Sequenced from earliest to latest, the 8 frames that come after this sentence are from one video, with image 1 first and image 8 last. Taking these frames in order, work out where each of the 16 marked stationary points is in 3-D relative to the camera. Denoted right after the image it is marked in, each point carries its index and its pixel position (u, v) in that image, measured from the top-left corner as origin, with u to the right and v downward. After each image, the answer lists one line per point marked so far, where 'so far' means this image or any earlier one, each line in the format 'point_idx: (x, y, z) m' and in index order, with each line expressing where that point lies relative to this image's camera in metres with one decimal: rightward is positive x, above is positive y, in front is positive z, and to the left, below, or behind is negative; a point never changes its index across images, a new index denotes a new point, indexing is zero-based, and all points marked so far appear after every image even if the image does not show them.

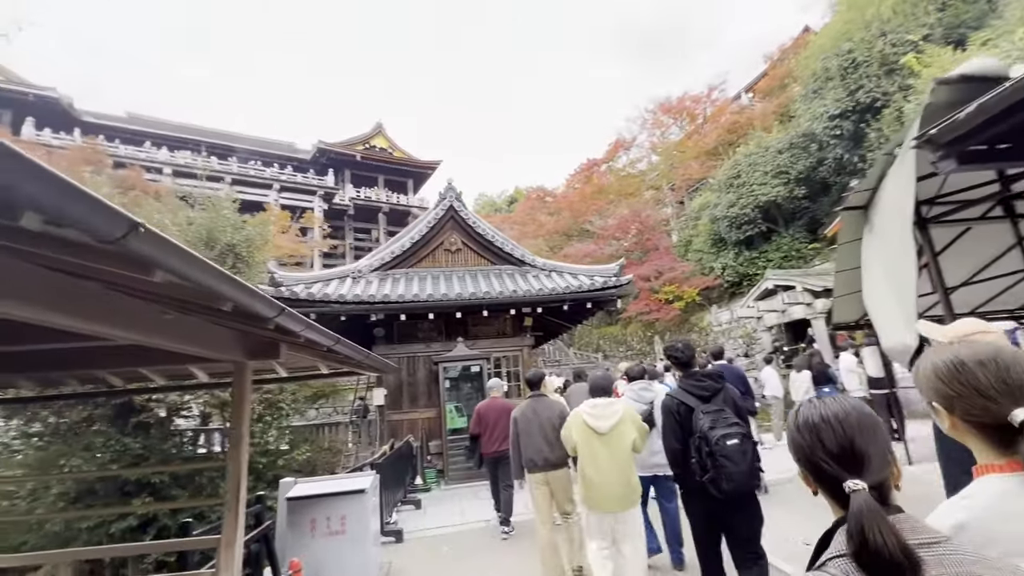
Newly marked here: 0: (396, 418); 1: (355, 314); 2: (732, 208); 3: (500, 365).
0: (-2.0, -2.2, +8.0) m
1: (-2.5, -0.4, +7.6) m
2: (+8.3, +3.1, +17.7) m
3: (-0.2, -1.4, +8.5) m
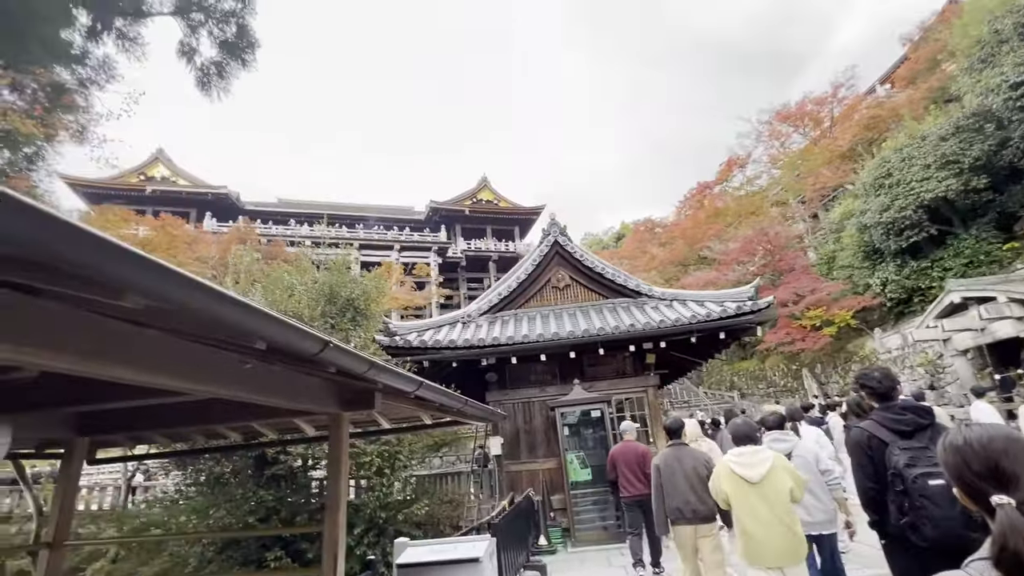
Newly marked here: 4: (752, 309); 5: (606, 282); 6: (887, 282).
0: (0.0, -2.9, +7.5) m
1: (-0.7, -1.1, +7.4) m
2: (+12.0, +2.5, +15.1) m
3: (+1.8, -2.0, +7.7) m
4: (+3.4, -0.3, +6.7) m
5: (+1.7, +0.1, +8.3) m
6: (+12.2, +0.2, +15.4) m
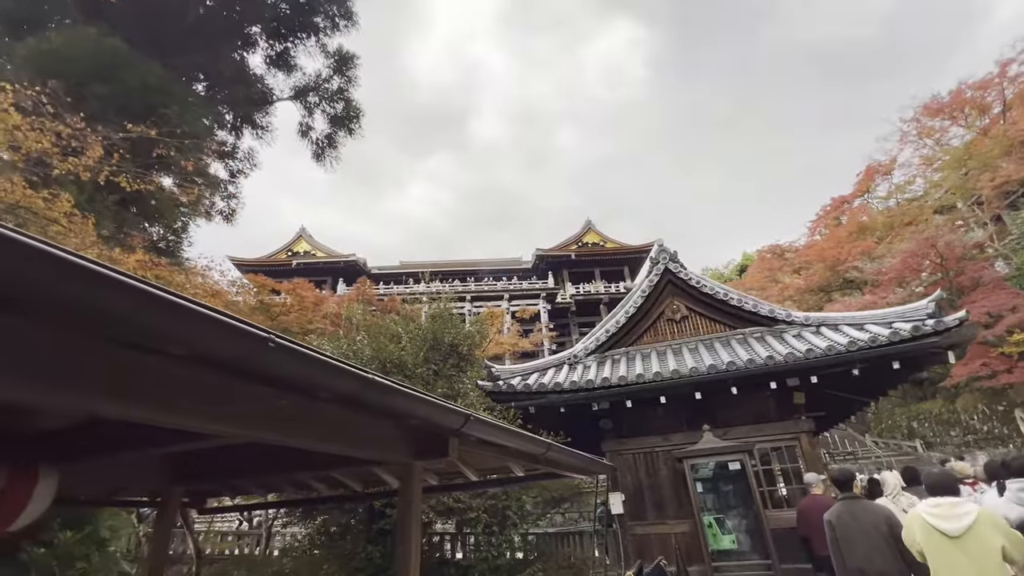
0: (+1.8, -3.4, +6.5) m
1: (+0.9, -1.7, +6.8) m
2: (+14.9, +2.3, +11.6) m
3: (+3.5, -2.3, +6.4) m
4: (+4.7, -0.5, +5.2) m
5: (+3.4, -0.3, +7.3) m
6: (+15.3, -0.1, +11.6) m
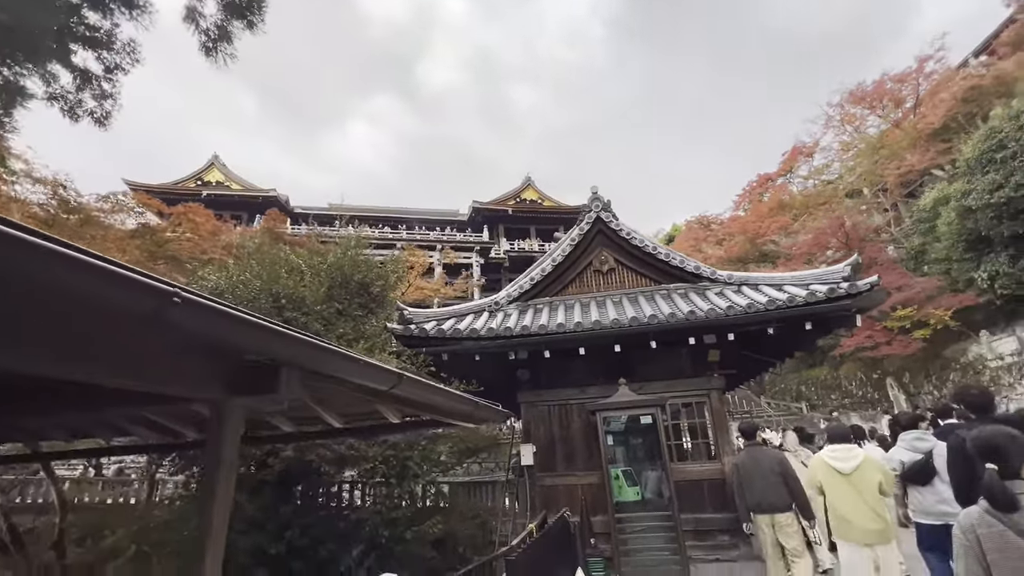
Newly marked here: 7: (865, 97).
0: (+0.5, -2.6, +6.3) m
1: (-0.3, -0.9, +6.4) m
2: (+13.2, +2.7, +12.8) m
3: (+2.3, -1.7, +6.4) m
4: (+3.7, 0.0, +5.2) m
5: (+2.2, +0.3, +7.1) m
6: (+13.4, +0.3, +13.0) m
7: (+14.7, +7.9, +19.6) m
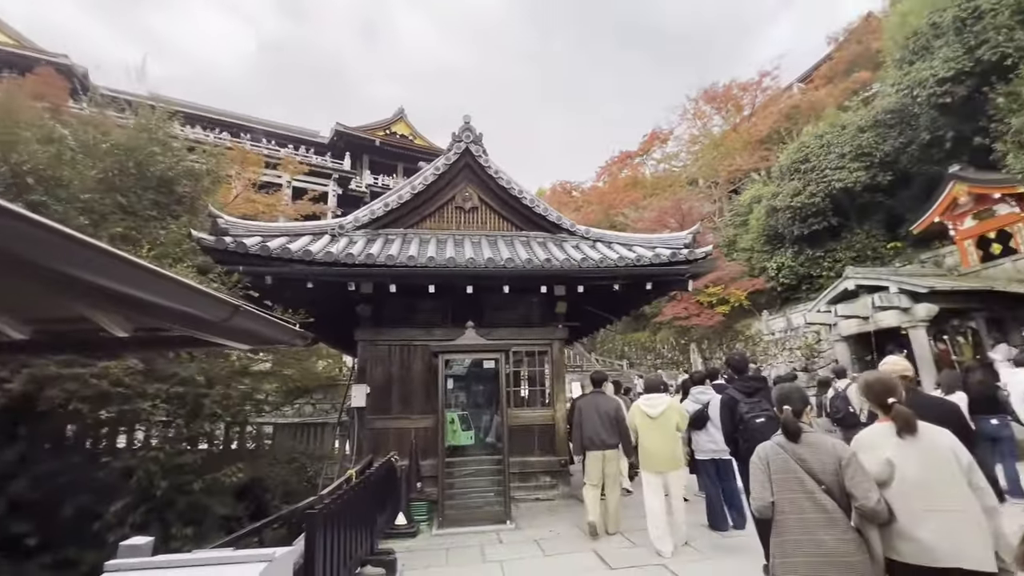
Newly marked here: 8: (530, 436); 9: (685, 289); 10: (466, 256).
0: (-1.7, -1.7, +5.9) m
1: (-2.2, +0.1, +5.5) m
2: (+9.2, +3.0, +15.3) m
3: (+0.1, -1.0, +6.4) m
4: (+2.1, +0.4, +5.6) m
5: (+0.1, +1.1, +6.9) m
6: (+9.1, +0.7, +15.8) m
7: (+9.5, +8.9, +21.8) m
8: (+0.2, -2.0, +6.2) m
9: (+2.2, 0.0, +6.0) m
10: (-0.6, +0.4, +5.8) m
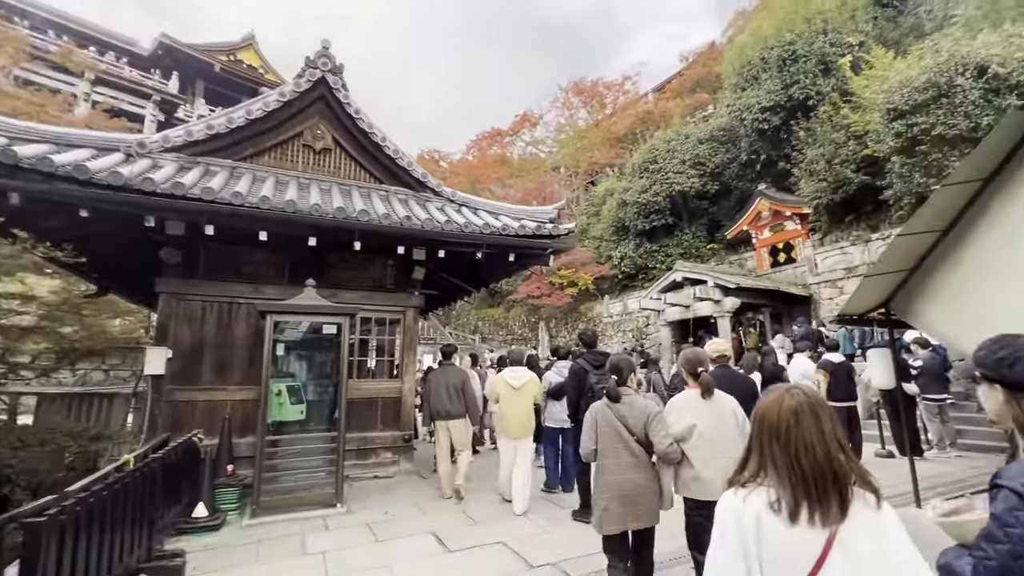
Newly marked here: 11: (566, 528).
0: (-3.4, -1.1, +4.8) m
1: (-3.6, +0.7, +4.3) m
2: (+4.7, +3.4, +16.8) m
3: (-1.8, -0.5, +5.8) m
4: (+0.5, +0.7, +5.5) m
5: (-1.7, +1.6, +6.1) m
6: (+4.2, +1.2, +17.4) m
7: (+3.5, +9.7, +22.9) m
8: (-1.7, -1.5, +5.7) m
9: (+0.4, +0.3, +6.0) m
10: (-2.1, +0.9, +5.0) m
11: (+0.5, -2.0, +3.9) m
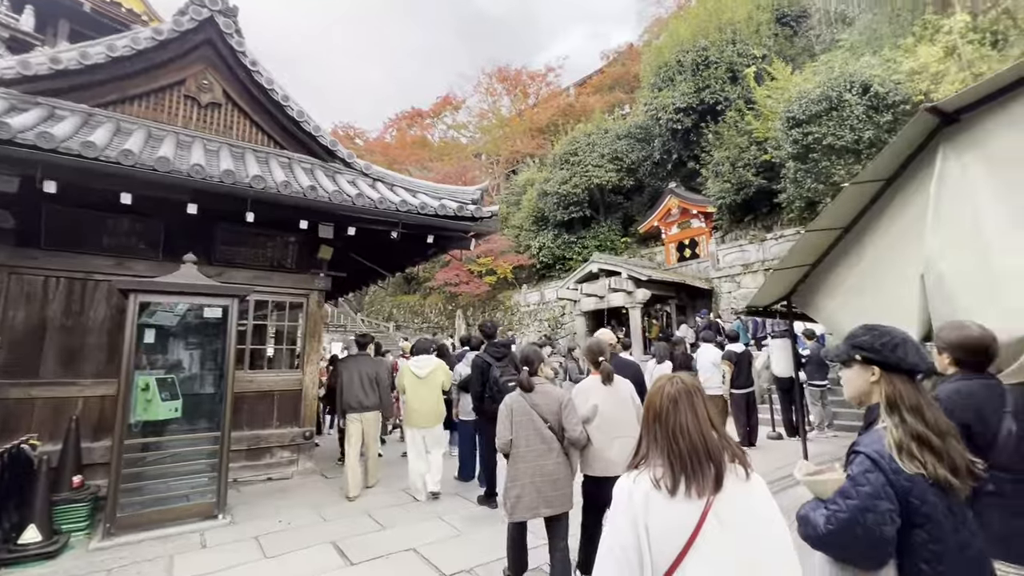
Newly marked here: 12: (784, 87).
0: (-4.1, -0.9, +3.9) m
1: (-4.2, +0.9, +3.3) m
2: (+1.8, +3.7, +17.0) m
3: (-2.7, -0.3, +5.1) m
4: (-0.4, +0.8, +5.2) m
5: (-2.6, +1.9, +5.4) m
6: (+1.2, +1.5, +17.5) m
7: (-0.2, +10.2, +22.6) m
8: (-2.6, -1.3, +5.0) m
9: (-0.6, +0.5, +5.7) m
10: (-2.9, +1.1, +4.2) m
11: (-0.2, -1.9, +3.7) m
12: (+6.8, +5.0, +11.8) m
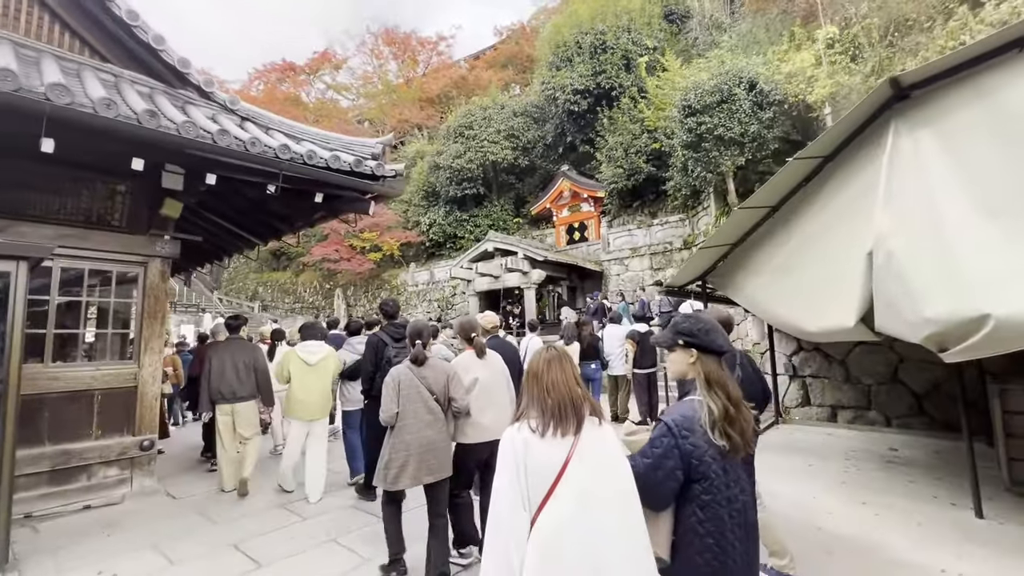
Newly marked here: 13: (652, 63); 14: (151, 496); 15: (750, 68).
0: (-4.6, -0.6, +2.2) m
1: (-4.5, +1.2, +1.6) m
2: (-1.9, +4.5, +16.3) m
3: (-3.5, 0.0, +3.8) m
4: (-1.3, +1.1, +4.4) m
5: (-3.4, +2.2, +4.0) m
6: (-2.8, +2.3, +16.7) m
7: (-5.1, +11.2, +21.0) m
8: (-3.4, -1.0, +3.8) m
9: (-1.5, +0.8, +4.8) m
10: (-3.4, +1.4, +2.8) m
11: (-0.8, -1.7, +3.1) m
12: (+4.2, +5.5, +12.4) m
13: (+4.2, +6.8, +14.2) m
14: (-3.1, -1.8, +4.1) m
15: (+4.4, +4.1, +8.8) m
